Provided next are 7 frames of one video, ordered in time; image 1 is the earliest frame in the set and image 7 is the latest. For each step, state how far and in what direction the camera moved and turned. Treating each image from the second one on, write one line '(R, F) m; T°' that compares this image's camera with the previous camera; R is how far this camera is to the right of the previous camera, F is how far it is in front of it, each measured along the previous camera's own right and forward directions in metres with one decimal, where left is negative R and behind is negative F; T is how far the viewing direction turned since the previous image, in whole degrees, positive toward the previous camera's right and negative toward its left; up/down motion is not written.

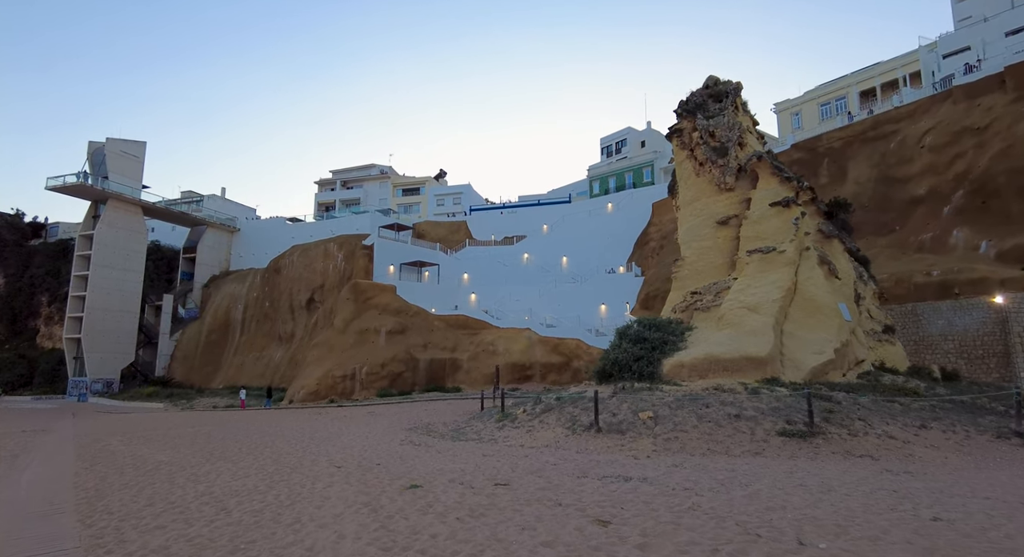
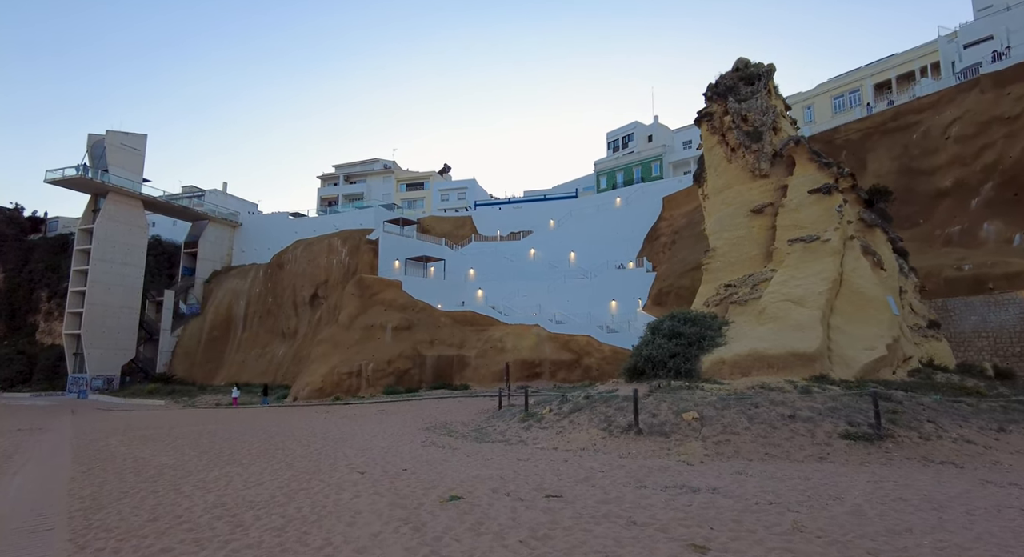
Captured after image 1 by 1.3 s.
(-0.7, +1.0) m; 0°
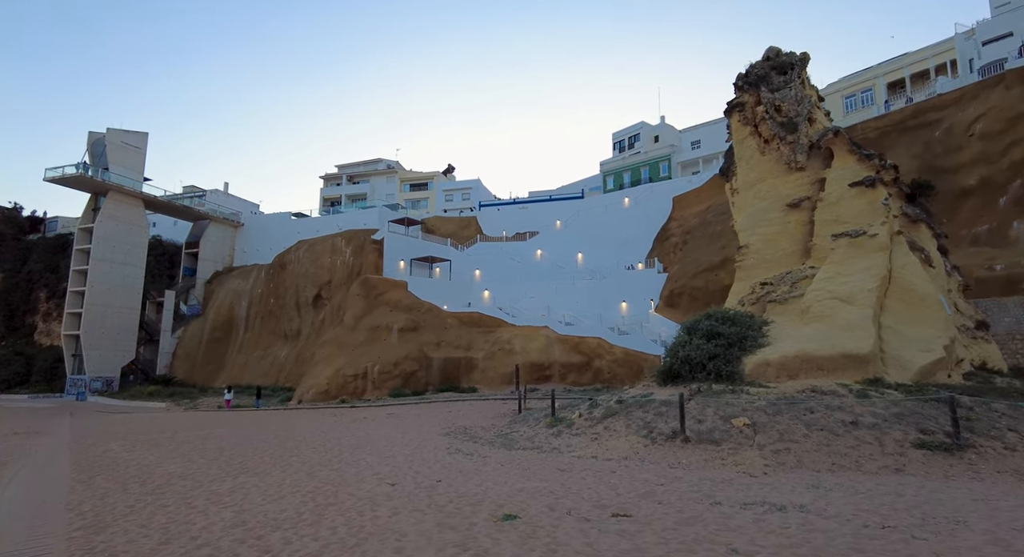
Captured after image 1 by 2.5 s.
(-0.7, +0.9) m; 0°
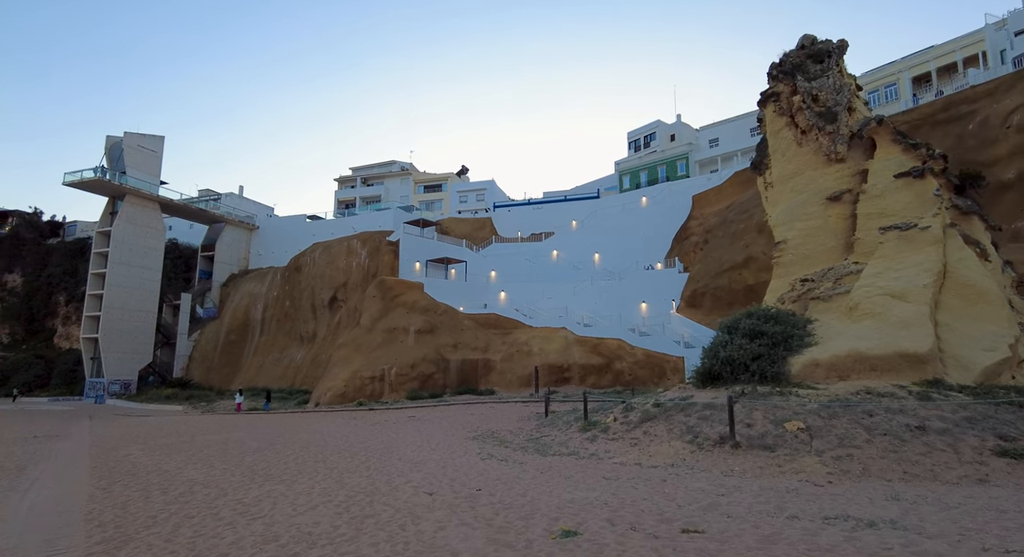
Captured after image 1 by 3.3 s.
(-0.5, +0.6) m; -1°
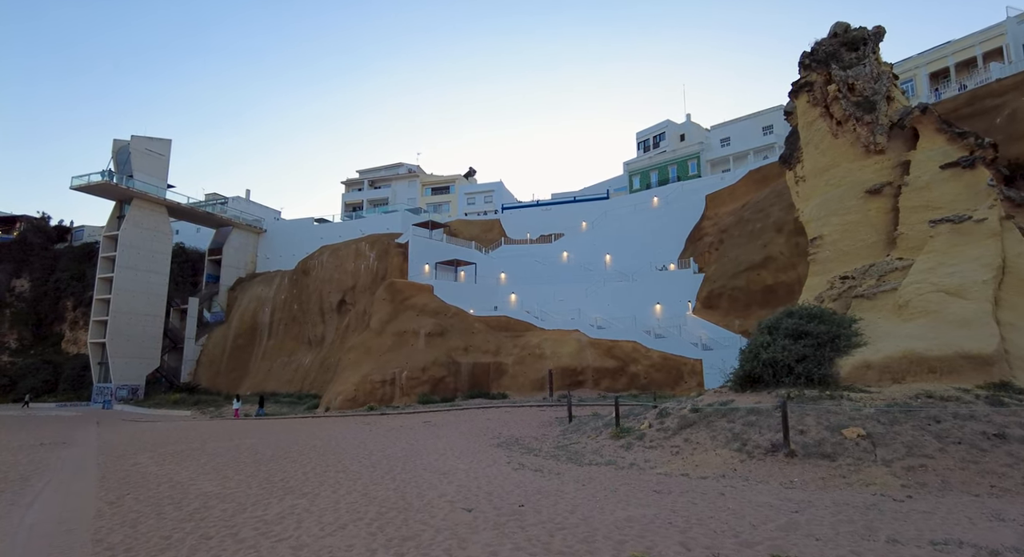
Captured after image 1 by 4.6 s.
(-0.5, +0.7) m; 0°
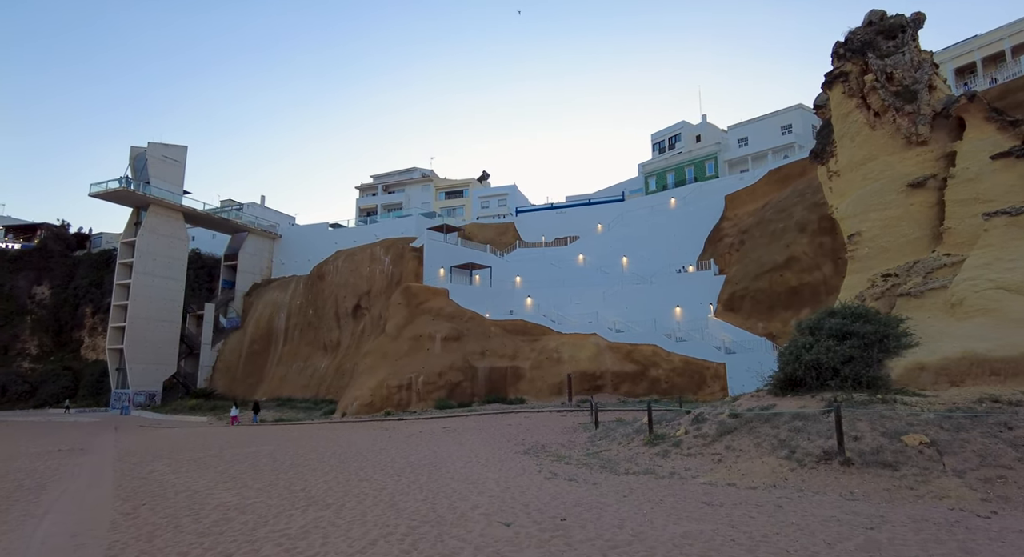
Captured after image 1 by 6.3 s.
(-0.3, +0.5) m; -1°
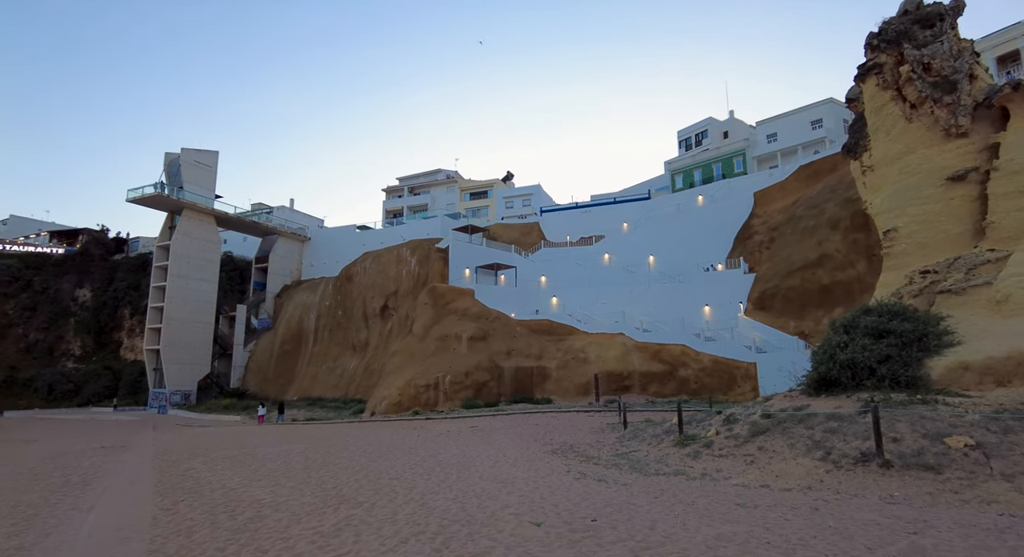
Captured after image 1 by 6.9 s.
(0.0, 0.0) m; -3°
